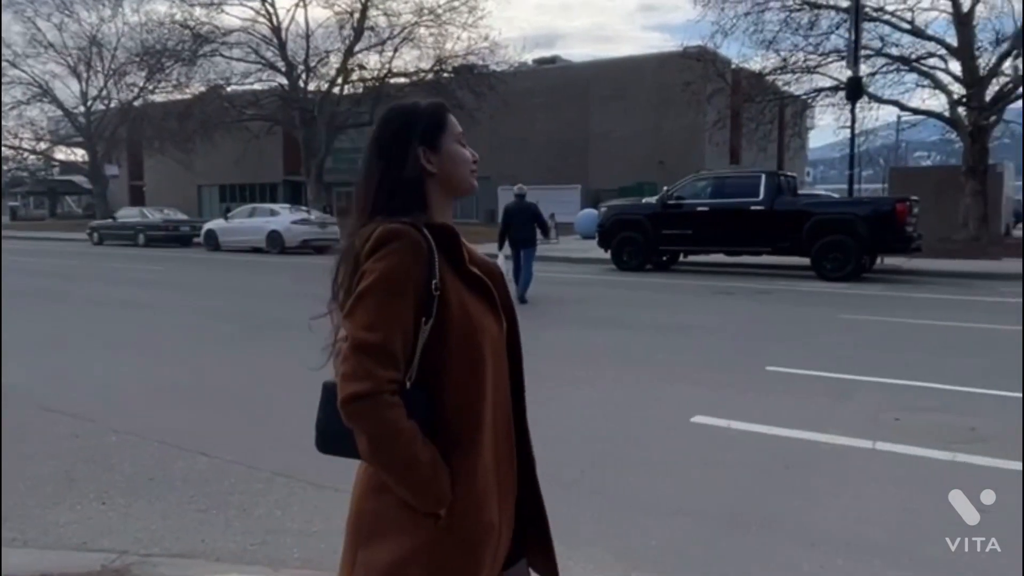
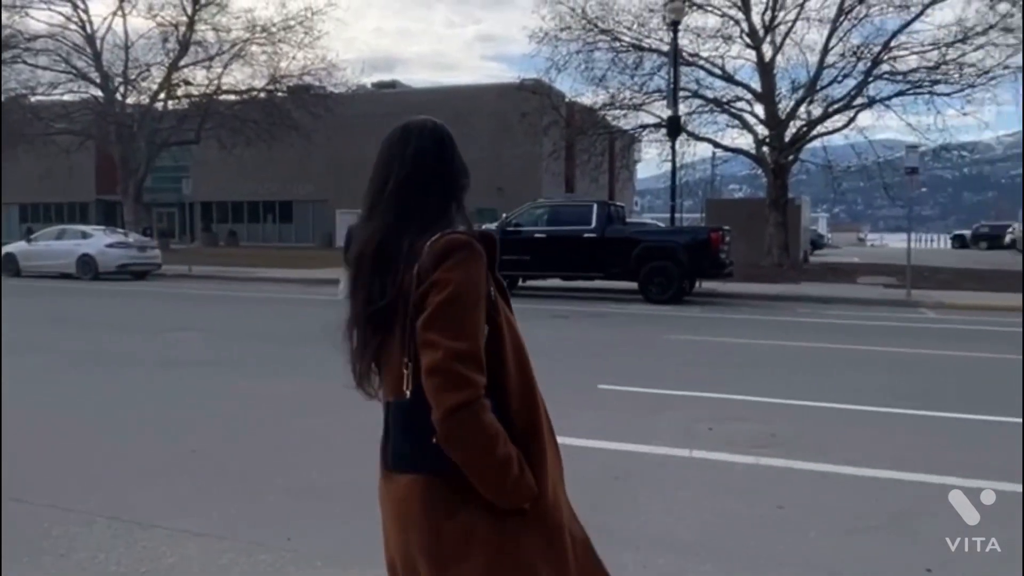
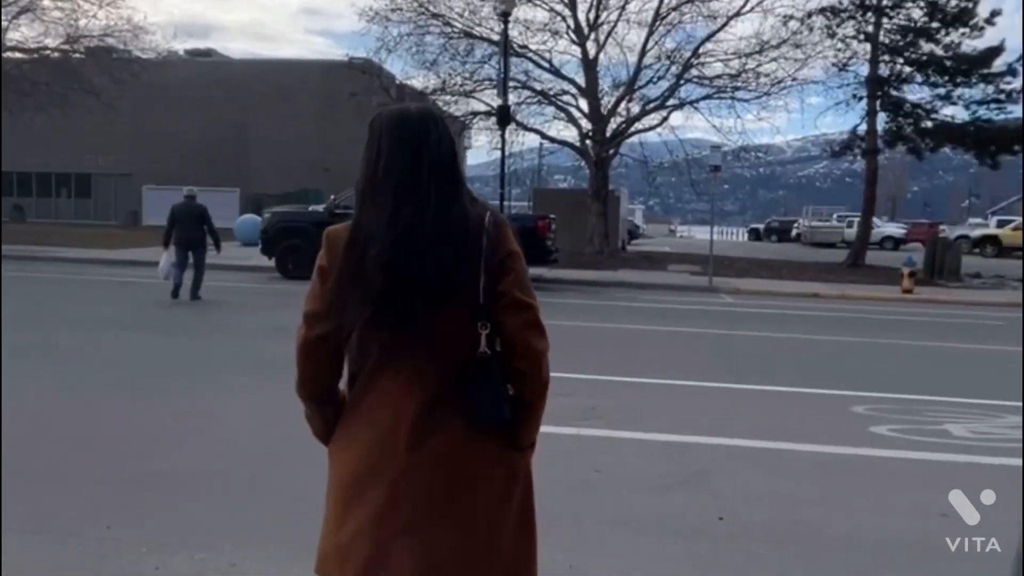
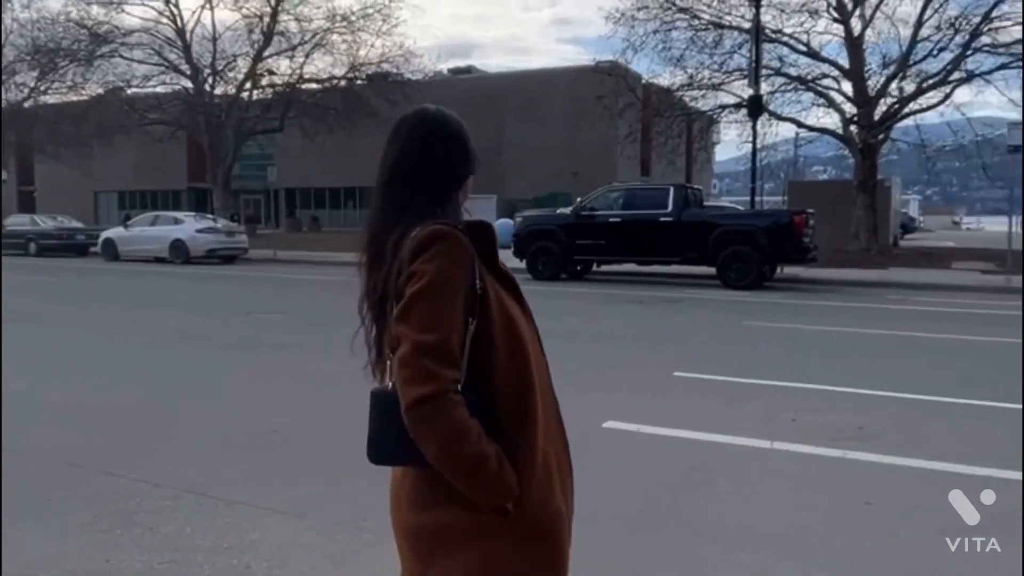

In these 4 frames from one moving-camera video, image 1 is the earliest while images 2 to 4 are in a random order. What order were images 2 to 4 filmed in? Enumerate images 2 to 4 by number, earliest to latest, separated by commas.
4, 2, 3
